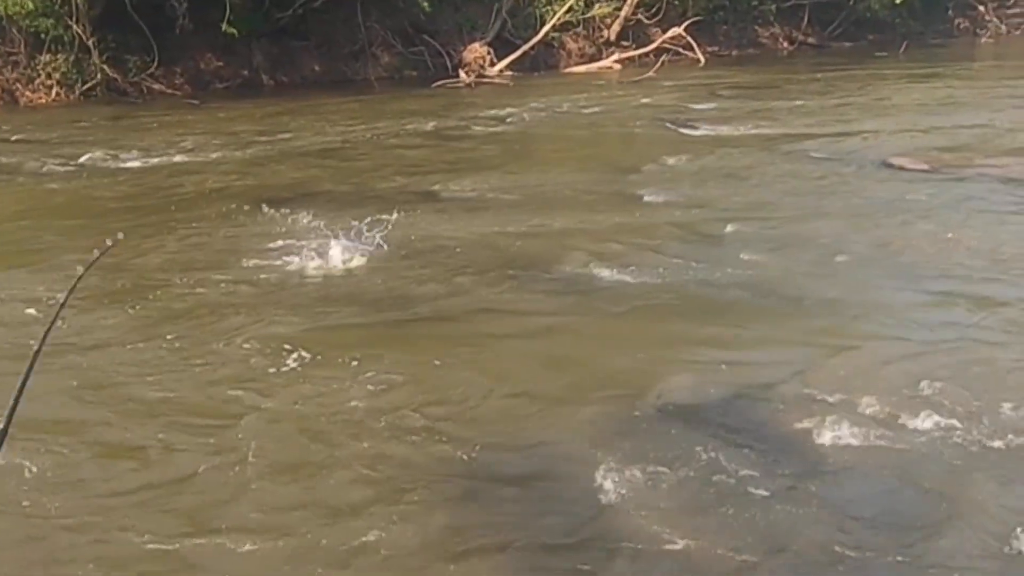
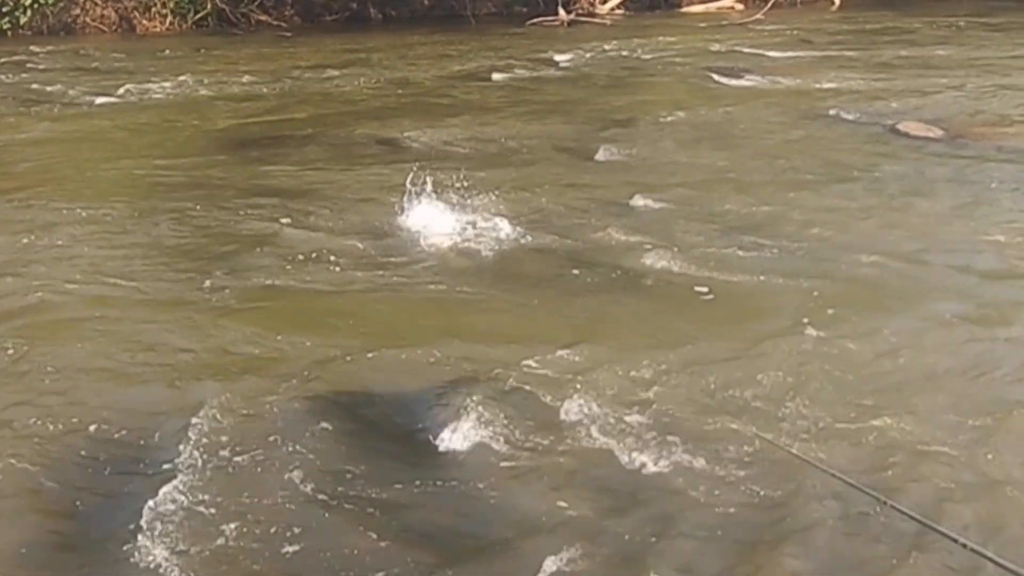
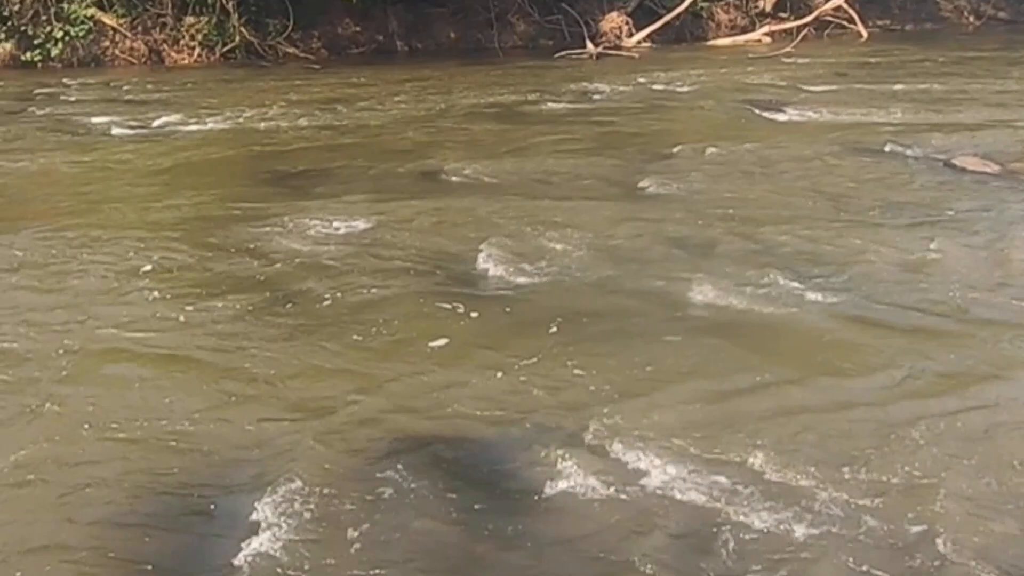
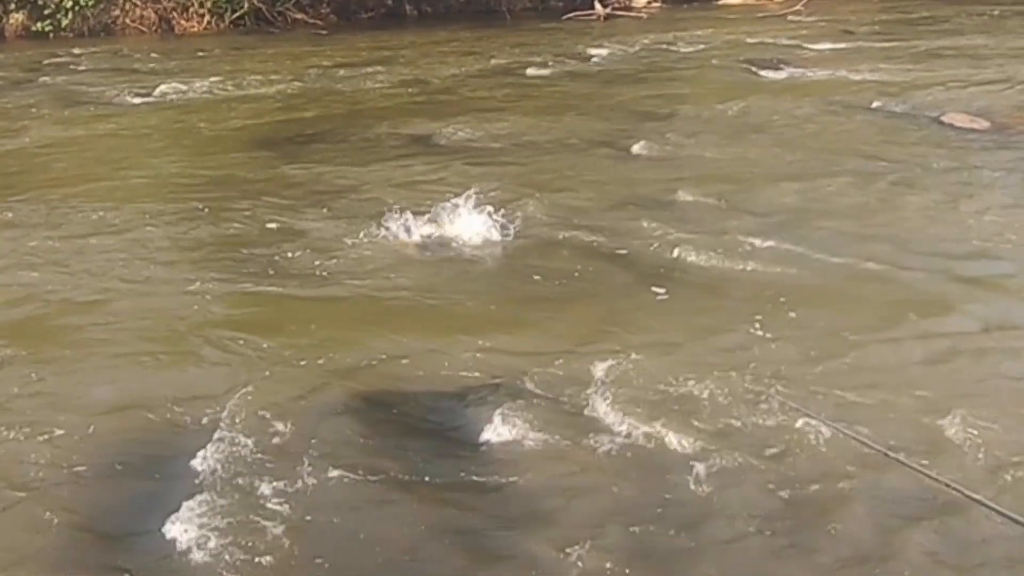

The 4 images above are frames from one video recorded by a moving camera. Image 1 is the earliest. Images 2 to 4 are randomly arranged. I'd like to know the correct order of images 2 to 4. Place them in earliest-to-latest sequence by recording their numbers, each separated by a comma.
3, 4, 2
